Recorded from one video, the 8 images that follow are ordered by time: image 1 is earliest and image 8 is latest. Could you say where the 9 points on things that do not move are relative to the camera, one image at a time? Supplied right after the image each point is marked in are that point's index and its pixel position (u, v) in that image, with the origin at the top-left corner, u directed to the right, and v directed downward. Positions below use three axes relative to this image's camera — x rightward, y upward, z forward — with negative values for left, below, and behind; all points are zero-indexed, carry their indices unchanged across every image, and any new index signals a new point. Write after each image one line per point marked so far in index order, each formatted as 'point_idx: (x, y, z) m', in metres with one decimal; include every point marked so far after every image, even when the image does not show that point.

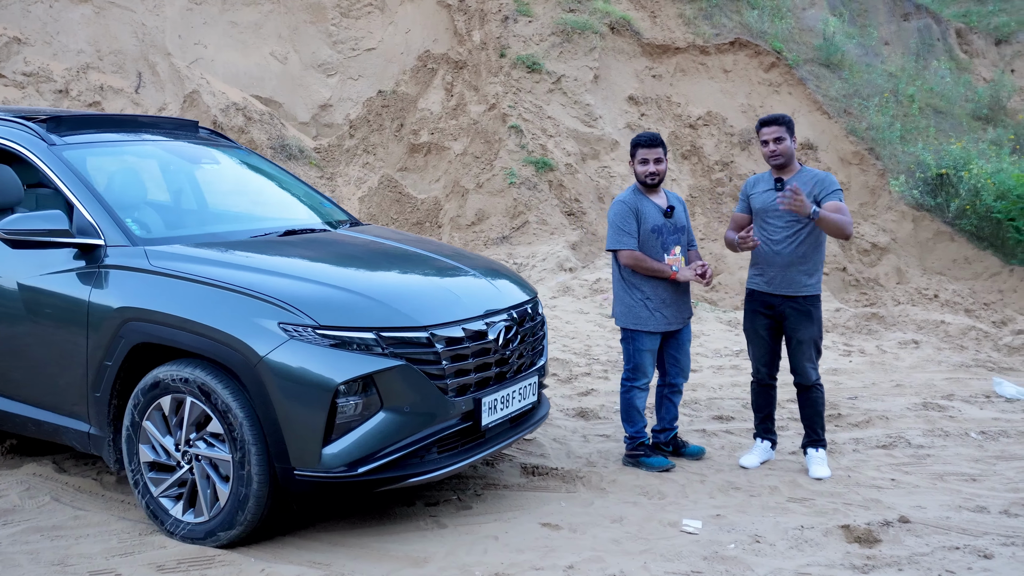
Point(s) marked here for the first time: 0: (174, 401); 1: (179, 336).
0: (-1.1, -0.4, +3.4) m
1: (-1.1, -0.2, +3.3) m
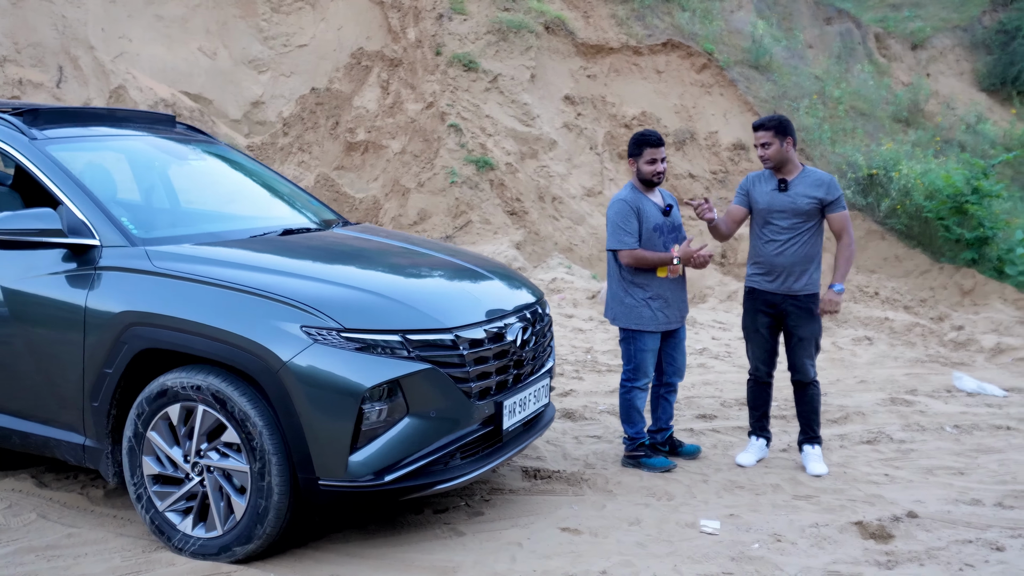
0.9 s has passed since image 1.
0: (-1.0, -0.4, +3.2) m
1: (-1.0, -0.2, +3.1) m
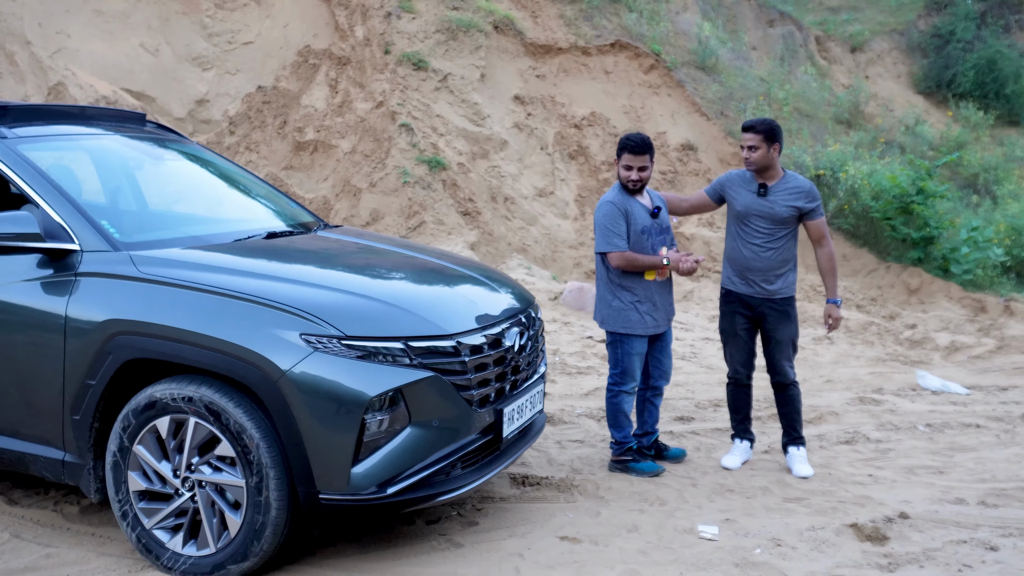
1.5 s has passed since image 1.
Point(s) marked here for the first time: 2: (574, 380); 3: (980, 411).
0: (-1.0, -0.4, +3.0) m
1: (-1.0, -0.2, +3.0) m
2: (+0.4, -0.6, +6.3) m
3: (+2.8, -0.7, +6.0) m
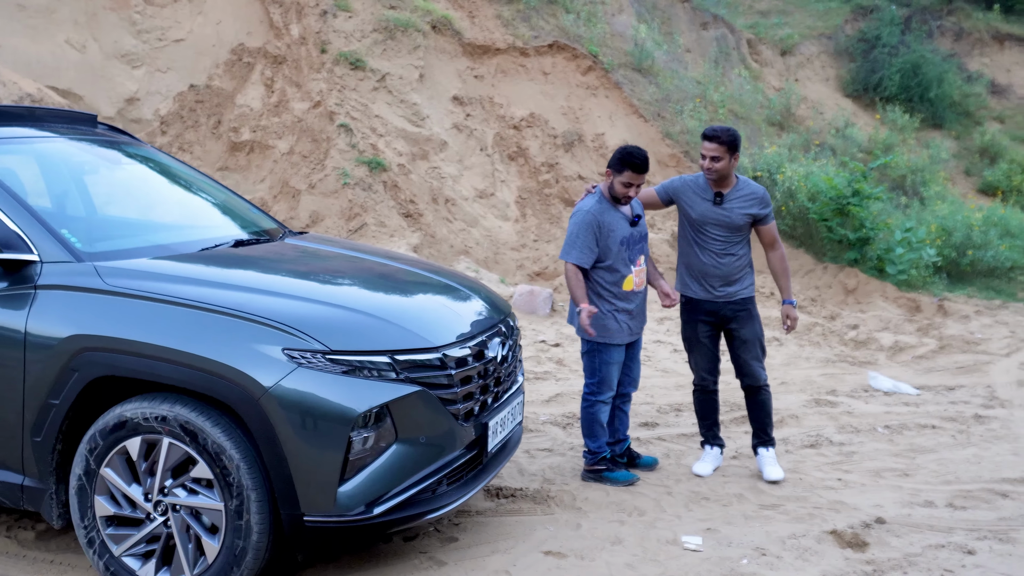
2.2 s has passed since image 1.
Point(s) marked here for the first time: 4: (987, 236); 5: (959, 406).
0: (-1.0, -0.4, +2.9) m
1: (-1.0, -0.2, +2.8) m
2: (+0.1, -0.6, +6.3) m
3: (+2.5, -0.7, +6.1) m
4: (+5.5, +0.6, +11.9) m
5: (+2.8, -0.7, +6.3) m
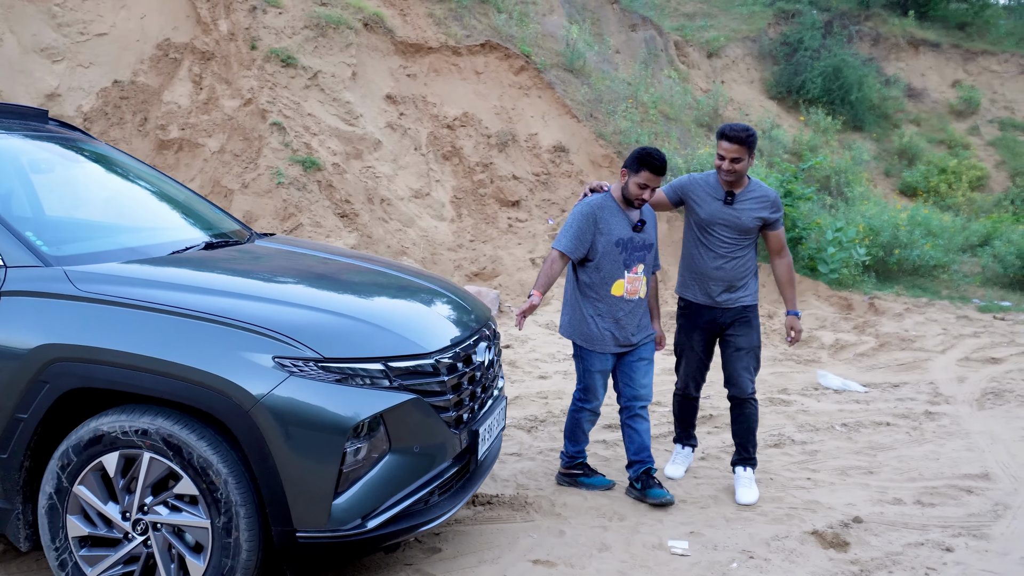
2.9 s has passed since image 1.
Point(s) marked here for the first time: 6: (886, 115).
0: (-1.0, -0.5, +2.7) m
1: (-1.0, -0.2, +2.7) m
2: (-0.1, -0.6, +6.2) m
3: (+2.3, -0.7, +6.2) m
4: (+4.8, +0.6, +12.2) m
5: (+2.5, -0.7, +6.5) m
6: (+6.6, +3.1, +18.0) m
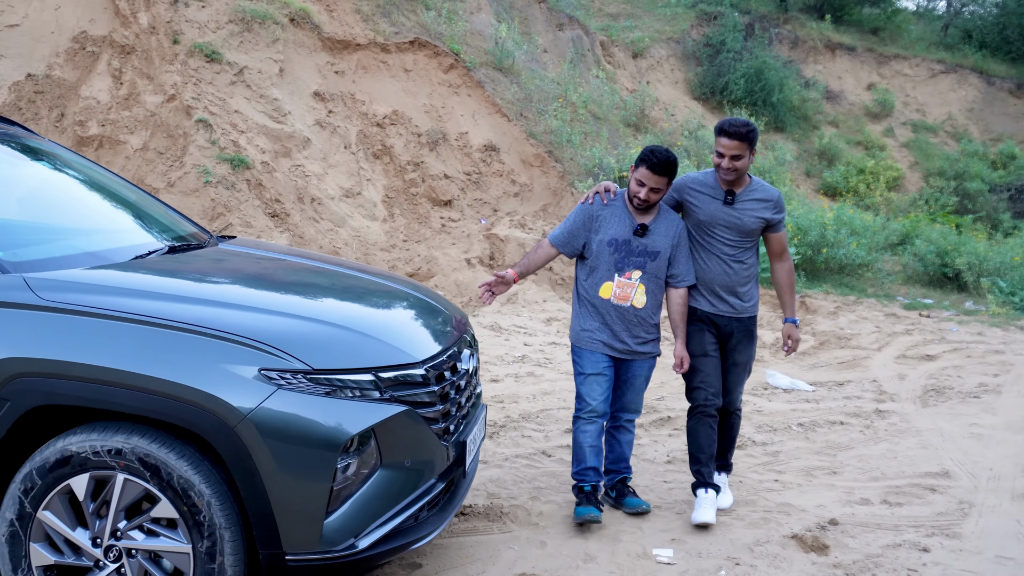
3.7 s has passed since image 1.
0: (-1.0, -0.5, +2.5) m
1: (-1.0, -0.3, +2.5) m
2: (-0.4, -0.6, +6.0) m
3: (+2.0, -0.7, +6.3) m
4: (+4.0, +0.7, +12.4) m
5: (+2.2, -0.7, +6.5) m
6: (+5.3, +3.1, +18.4) m
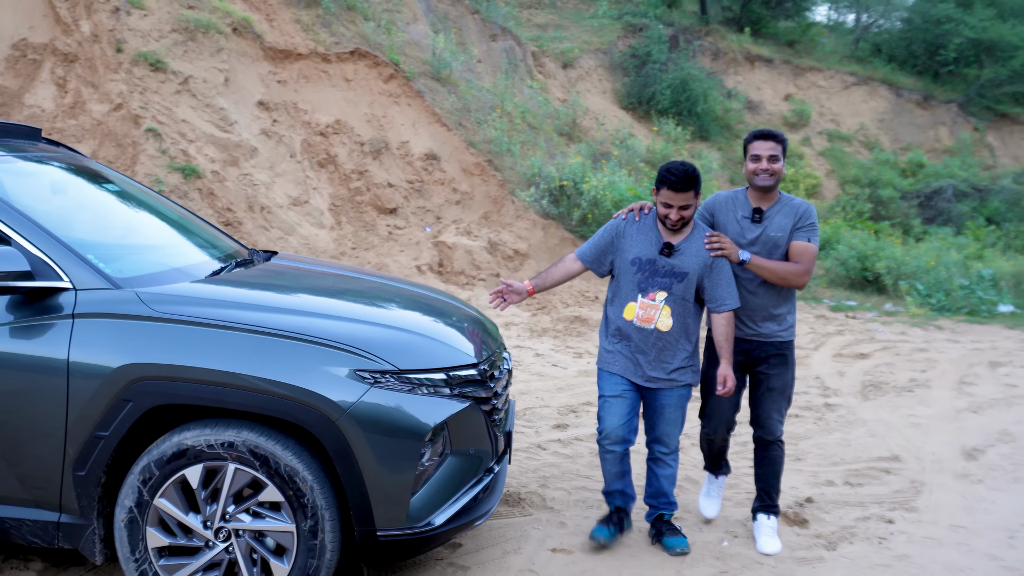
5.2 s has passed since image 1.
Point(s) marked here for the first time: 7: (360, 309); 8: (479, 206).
0: (-0.9, -0.5, +2.9) m
1: (-0.8, -0.3, +2.8) m
2: (-0.5, -0.7, +6.4) m
3: (+1.9, -0.8, +6.8) m
4: (+3.4, +0.6, +13.2) m
5: (+2.1, -0.8, +7.1) m
6: (+4.2, +3.1, +19.2) m
7: (-0.5, -0.1, +3.2) m
8: (-0.4, +1.0, +11.8) m
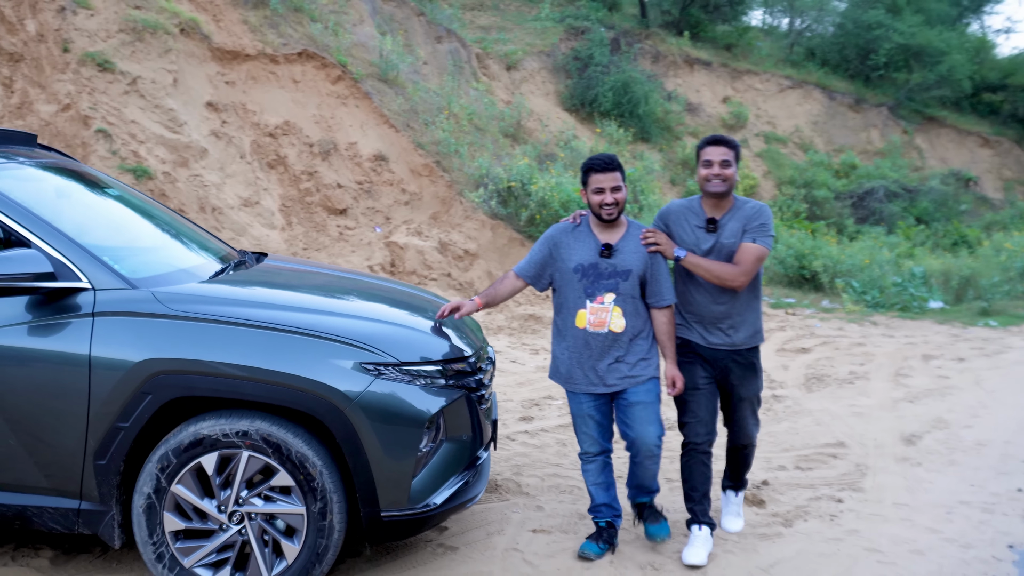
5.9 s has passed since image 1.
0: (-0.9, -0.5, +3.1) m
1: (-0.8, -0.3, +3.0) m
2: (-0.8, -0.7, +6.6) m
3: (+1.6, -0.8, +7.2) m
4: (+2.7, +0.6, +13.6) m
5: (+1.8, -0.7, +7.5) m
6: (+3.1, +3.1, +19.7) m
7: (-0.5, -0.1, +3.5) m
8: (-0.9, +1.0, +12.0) m
